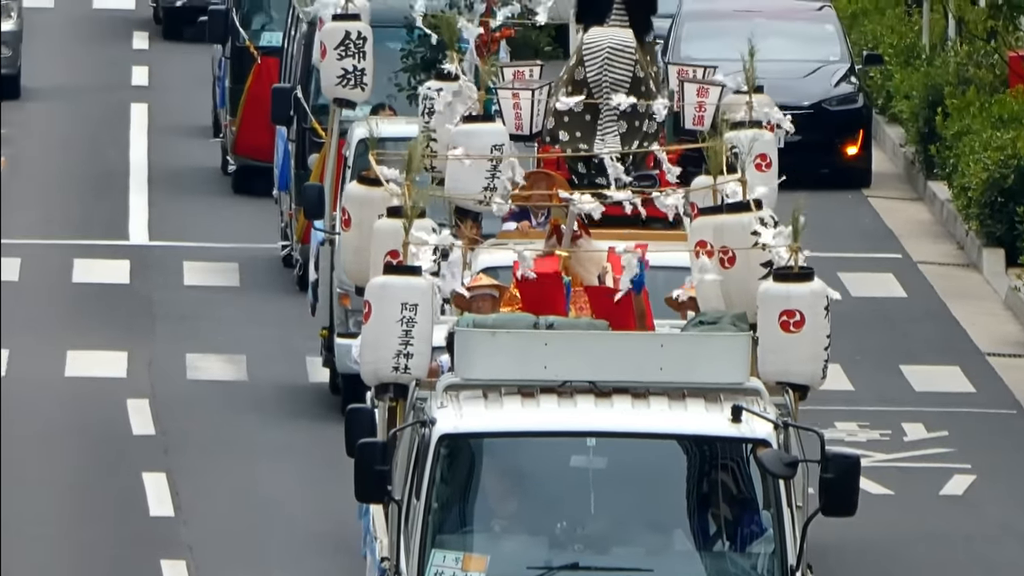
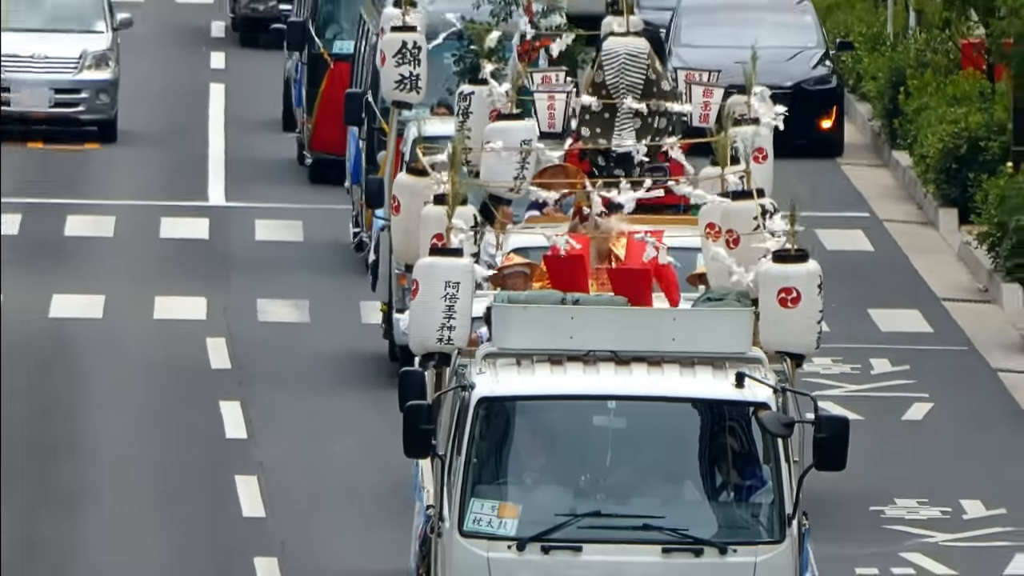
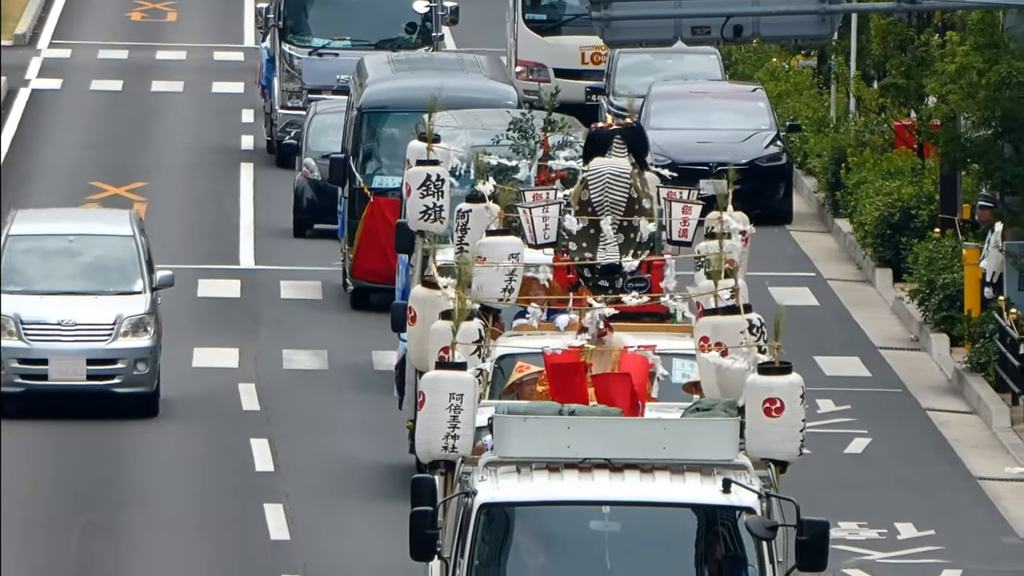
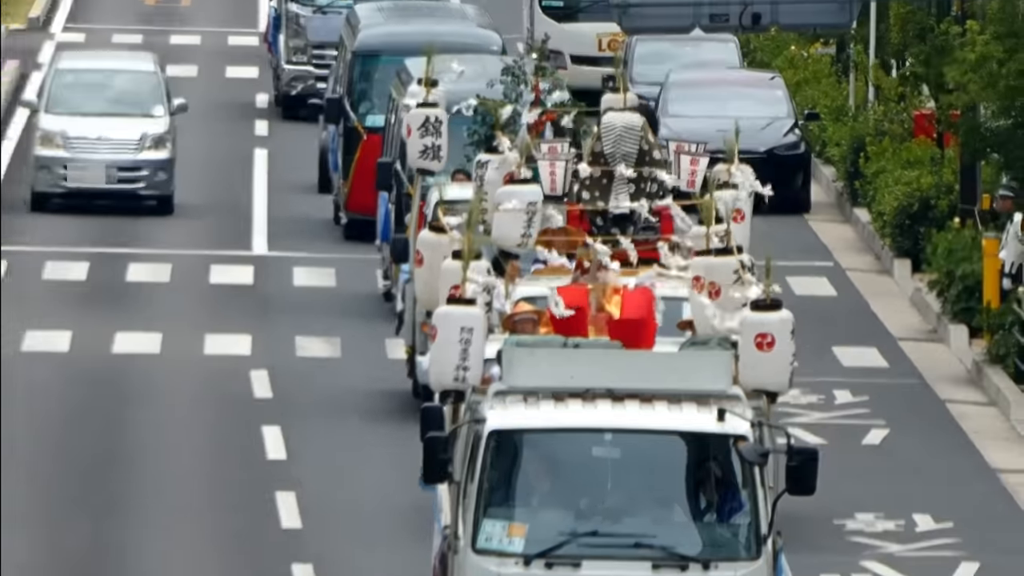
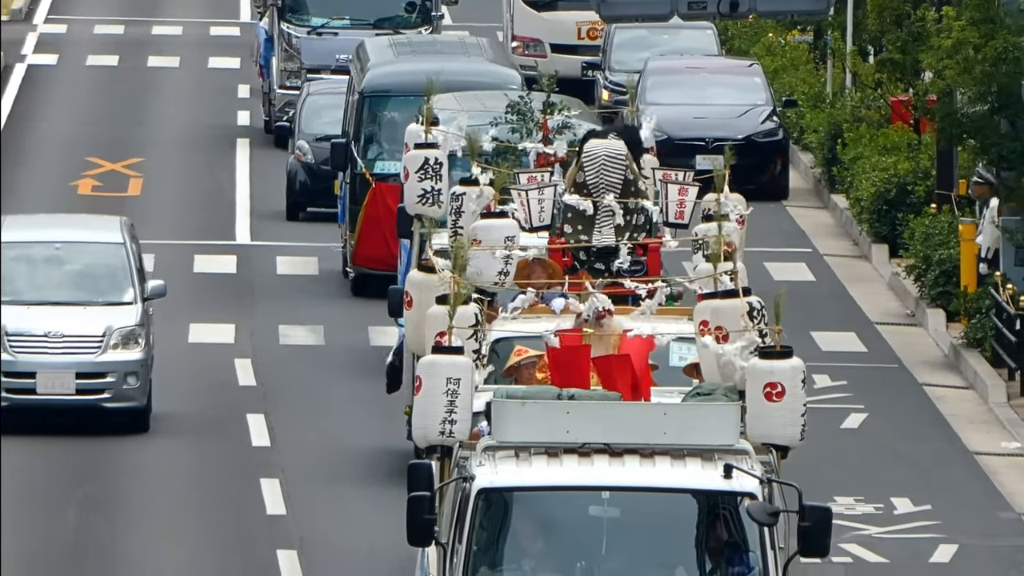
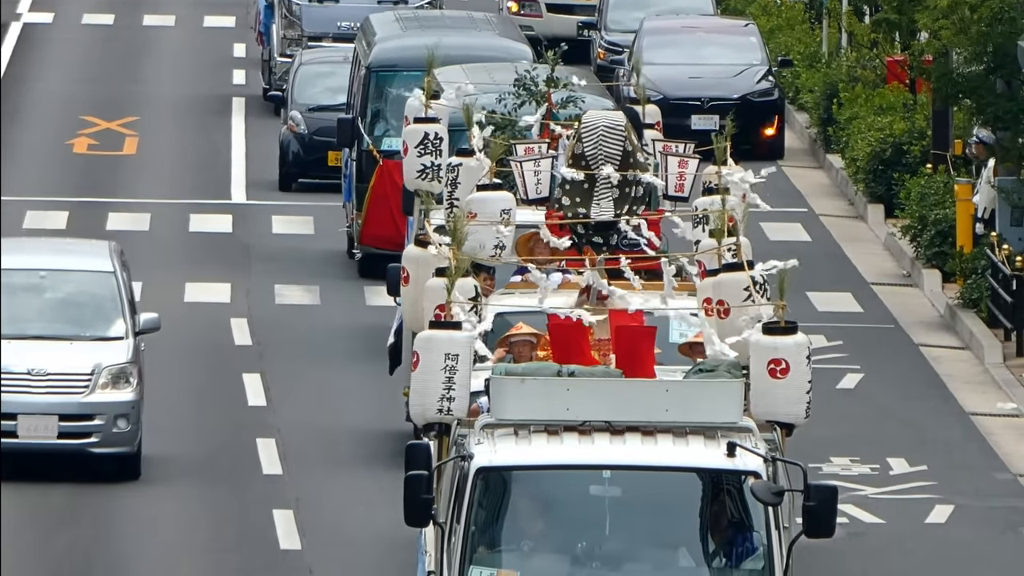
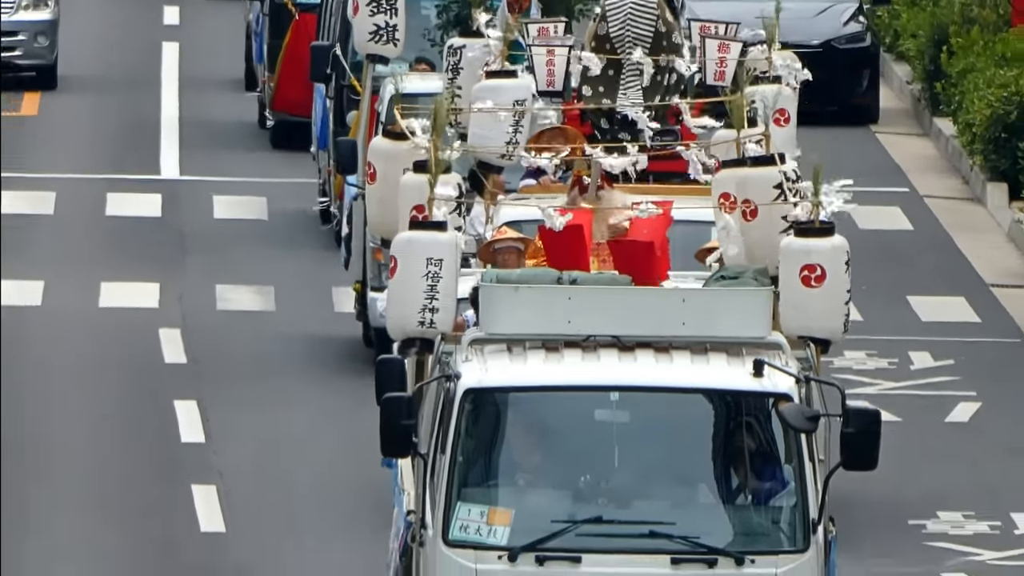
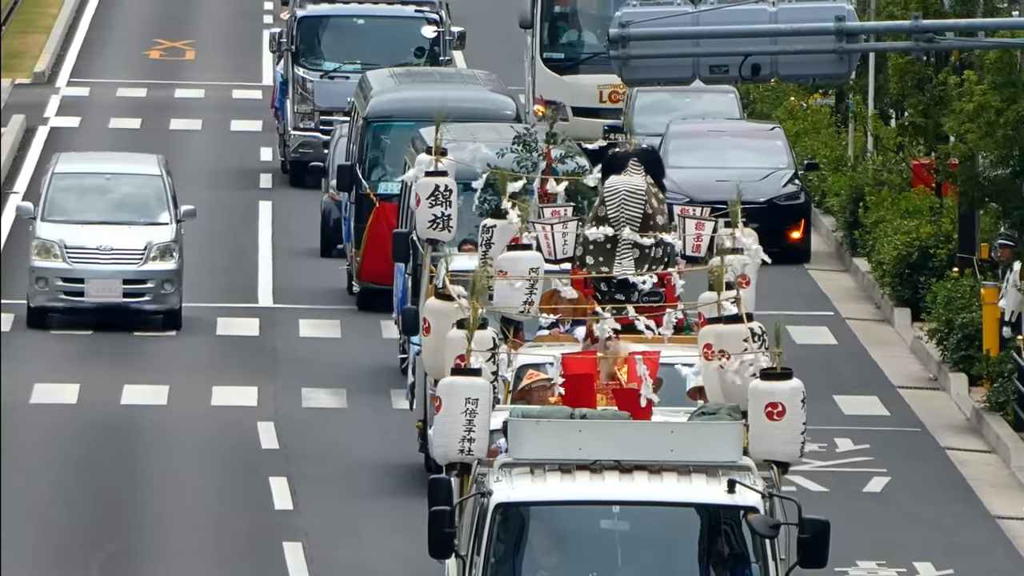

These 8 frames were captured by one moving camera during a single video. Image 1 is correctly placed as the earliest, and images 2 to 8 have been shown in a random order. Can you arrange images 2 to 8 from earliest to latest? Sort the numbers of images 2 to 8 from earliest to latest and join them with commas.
7, 2, 4, 8, 3, 5, 6
